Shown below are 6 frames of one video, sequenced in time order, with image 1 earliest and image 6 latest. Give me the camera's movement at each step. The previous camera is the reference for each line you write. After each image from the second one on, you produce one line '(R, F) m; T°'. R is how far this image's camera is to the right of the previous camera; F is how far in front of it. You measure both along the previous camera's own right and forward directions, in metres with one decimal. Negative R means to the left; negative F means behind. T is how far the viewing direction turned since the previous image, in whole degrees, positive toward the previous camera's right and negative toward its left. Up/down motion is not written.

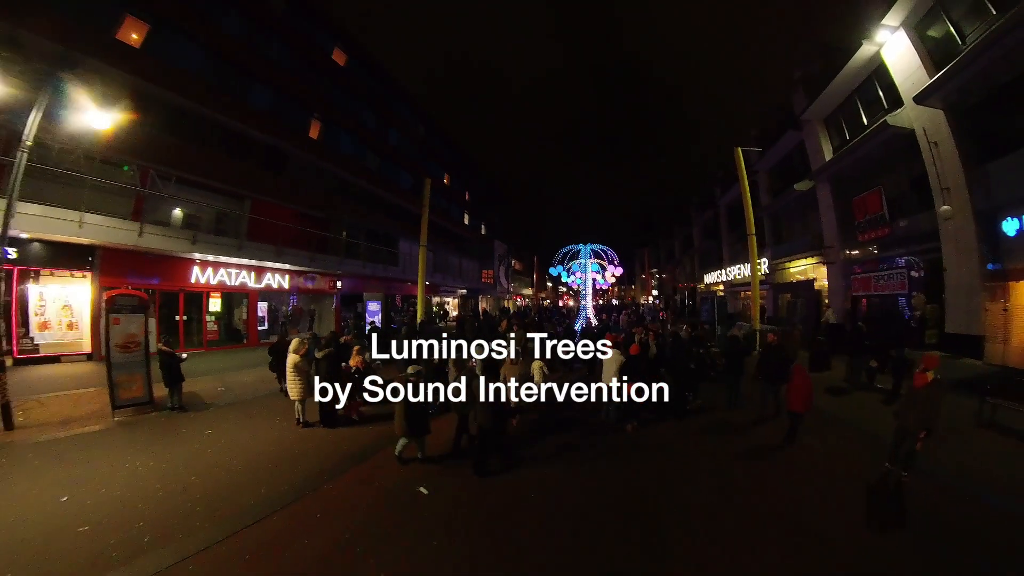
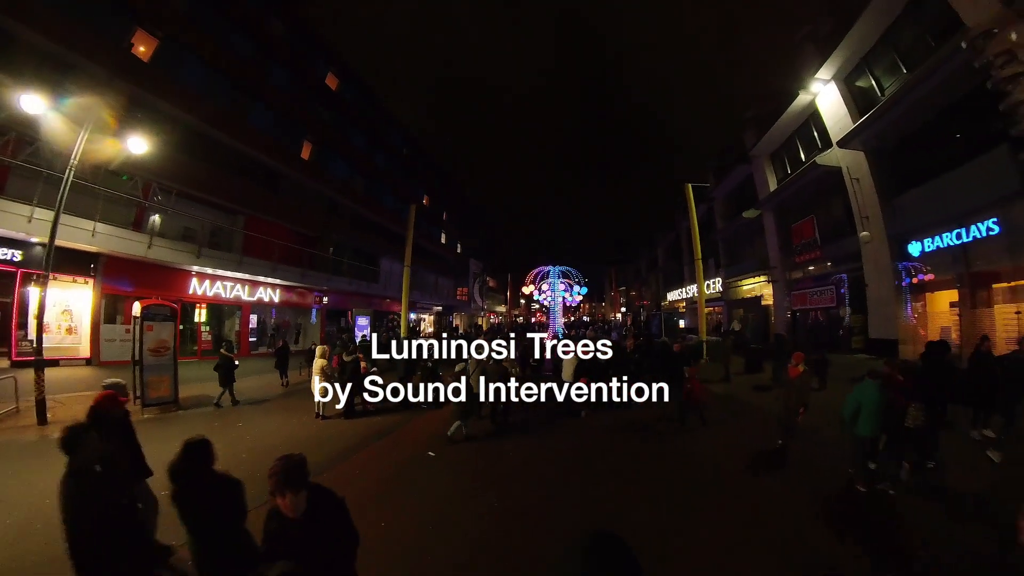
(-0.7, -1.2) m; +4°
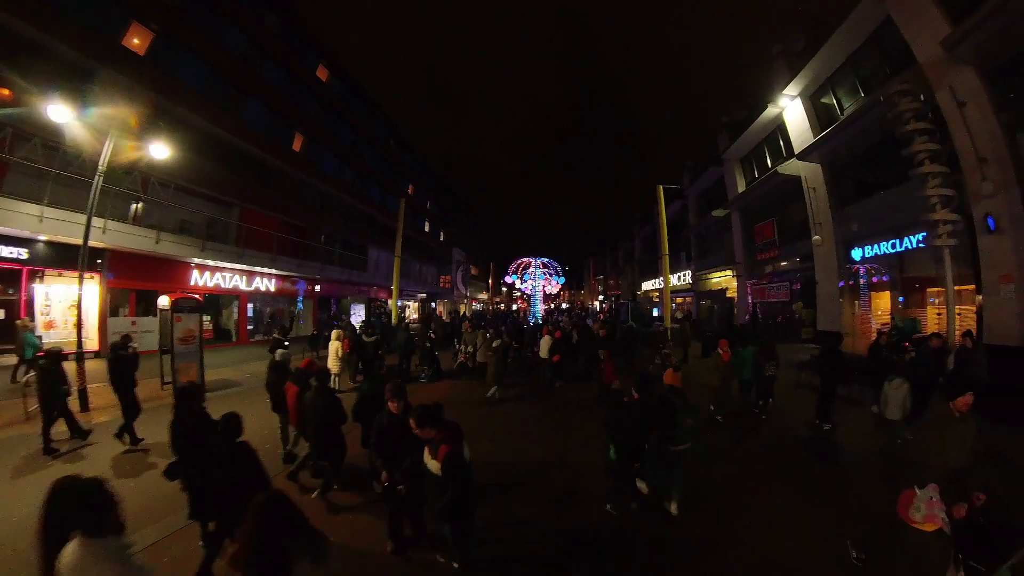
(-0.4, -1.1) m; +3°
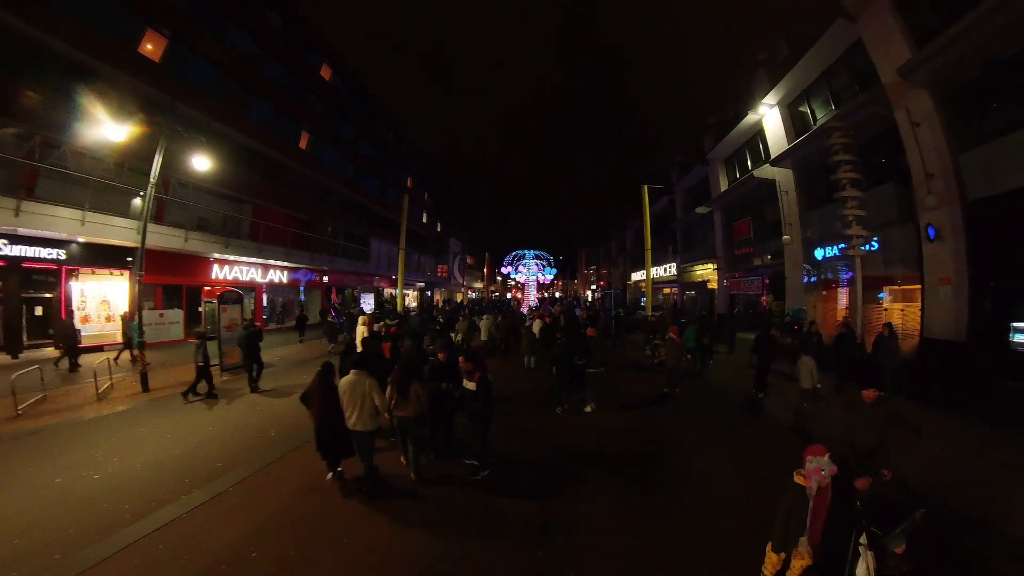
(-0.1, -1.3) m; +1°
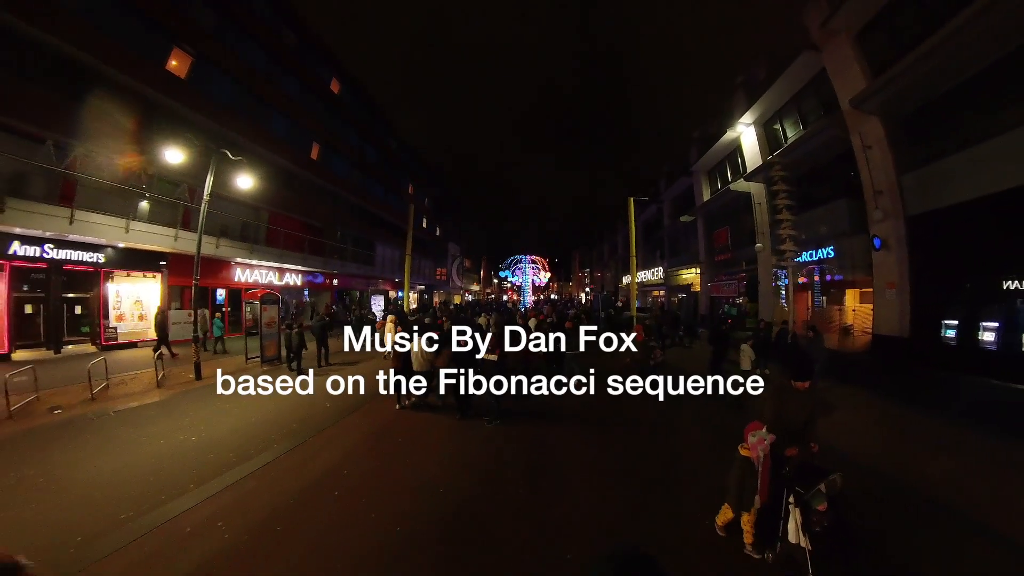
(-0.1, -1.5) m; +1°
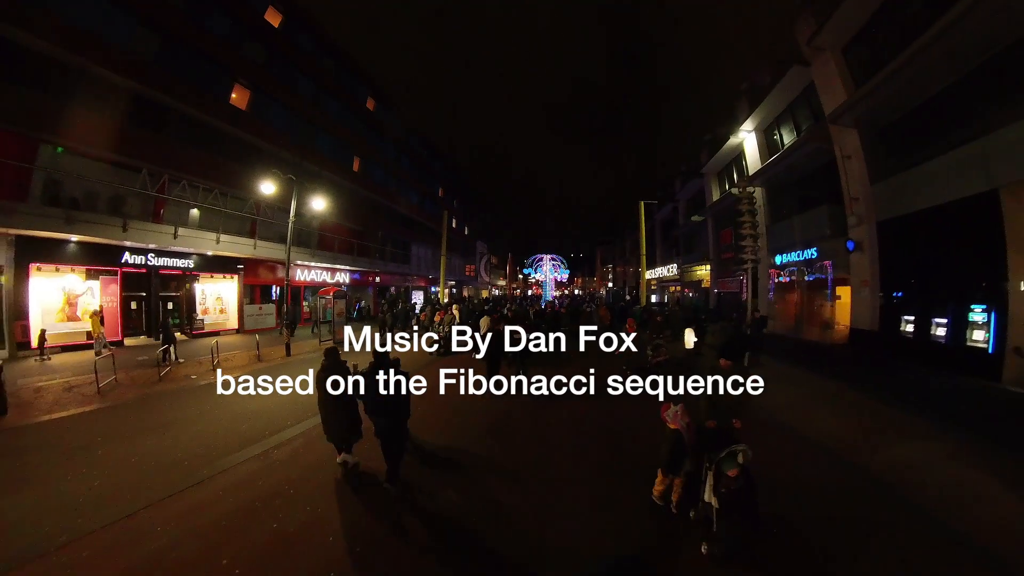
(+0.5, -2.3) m; -4°
